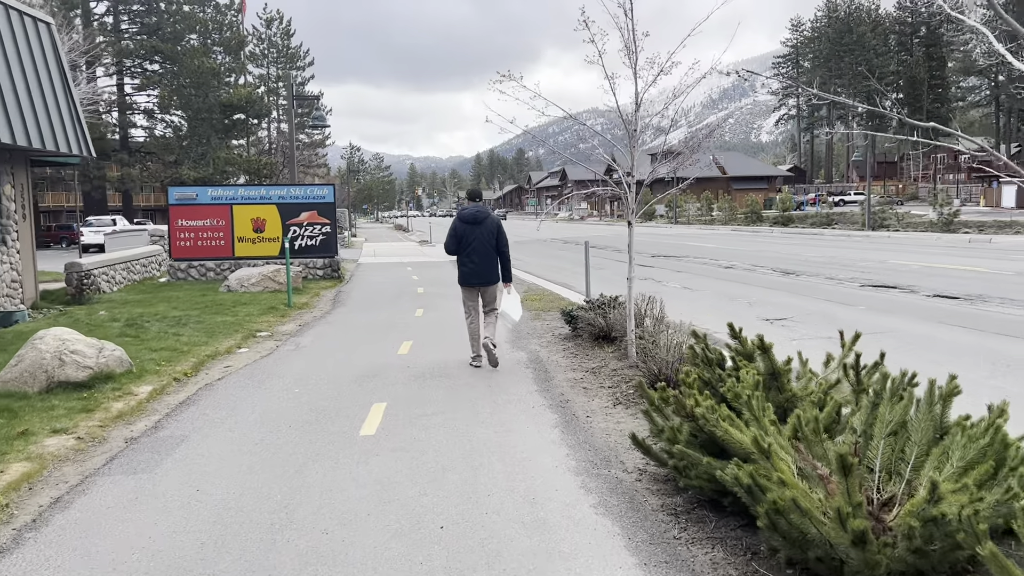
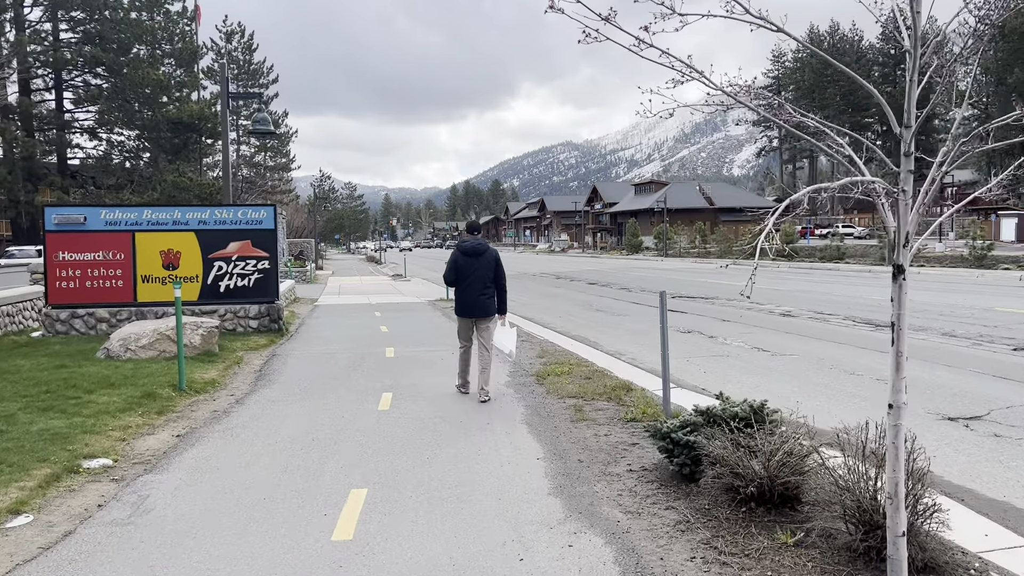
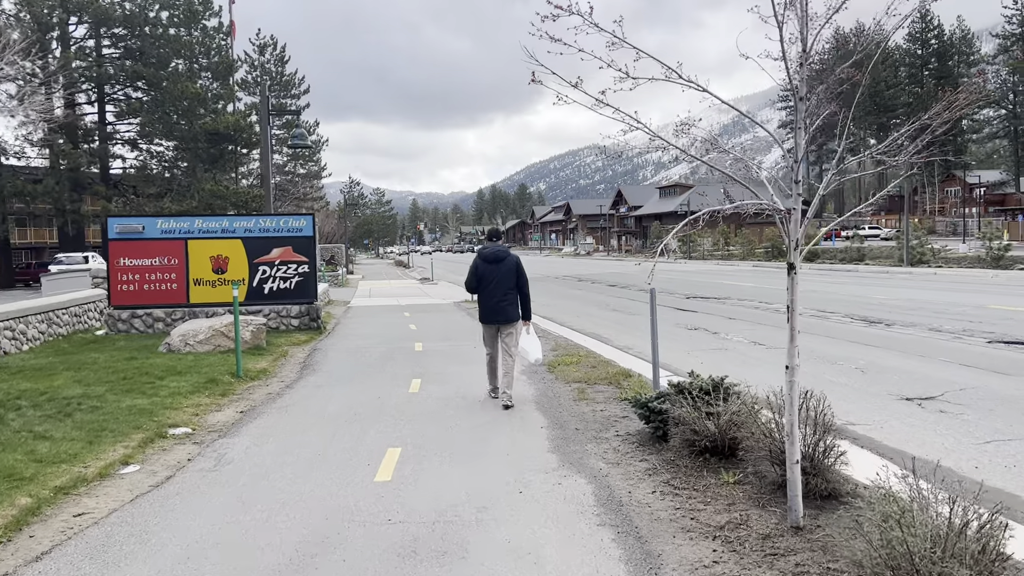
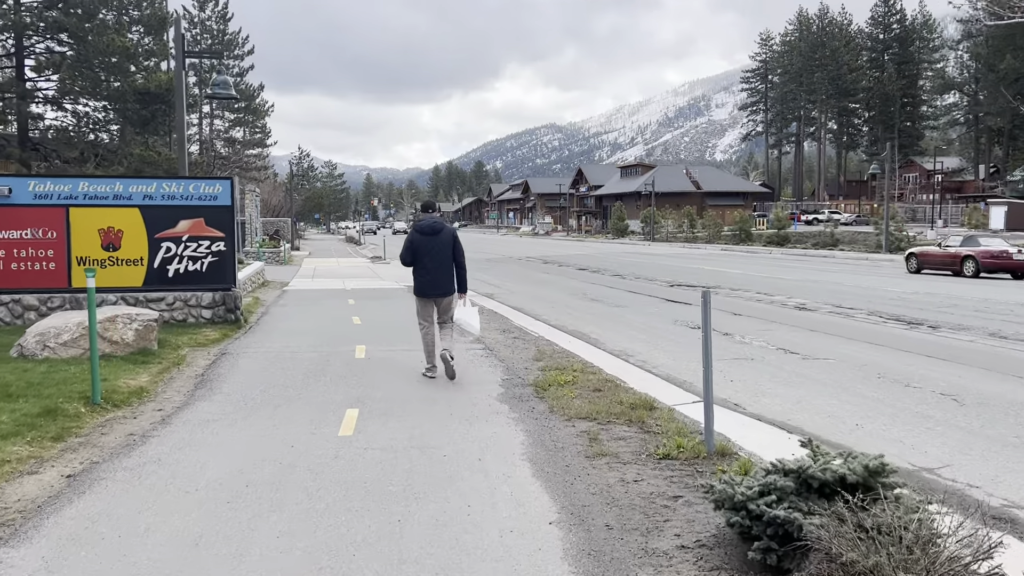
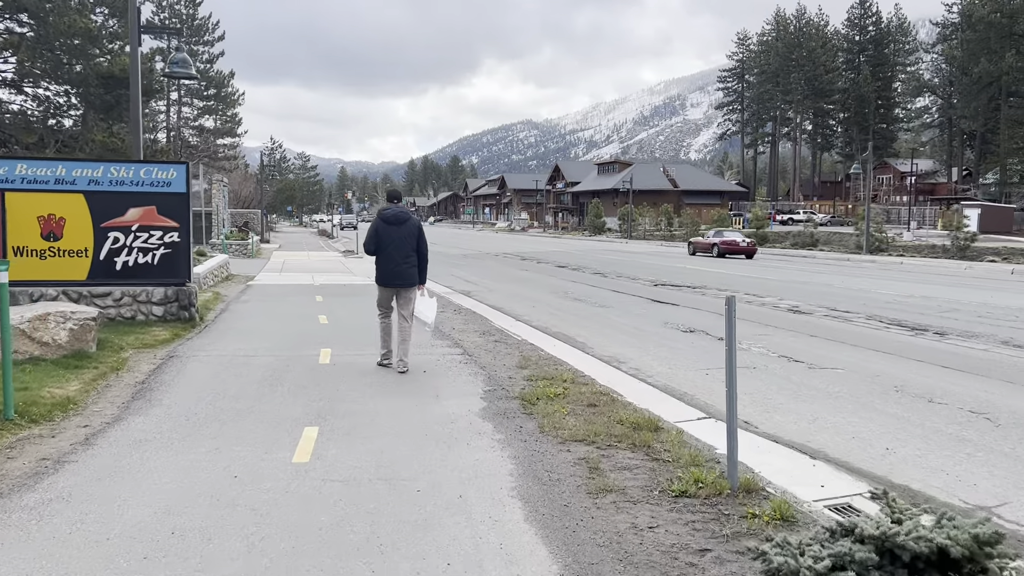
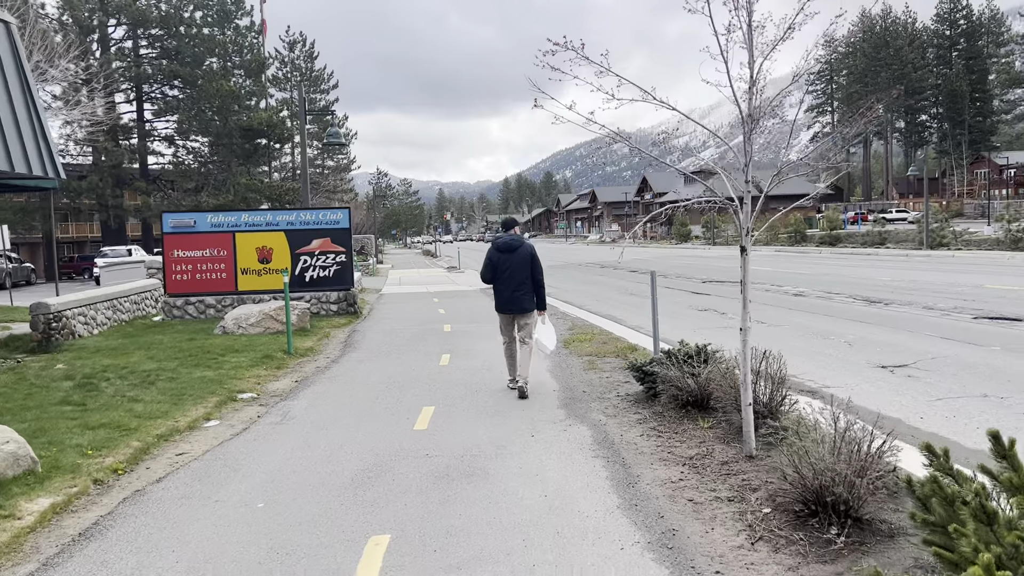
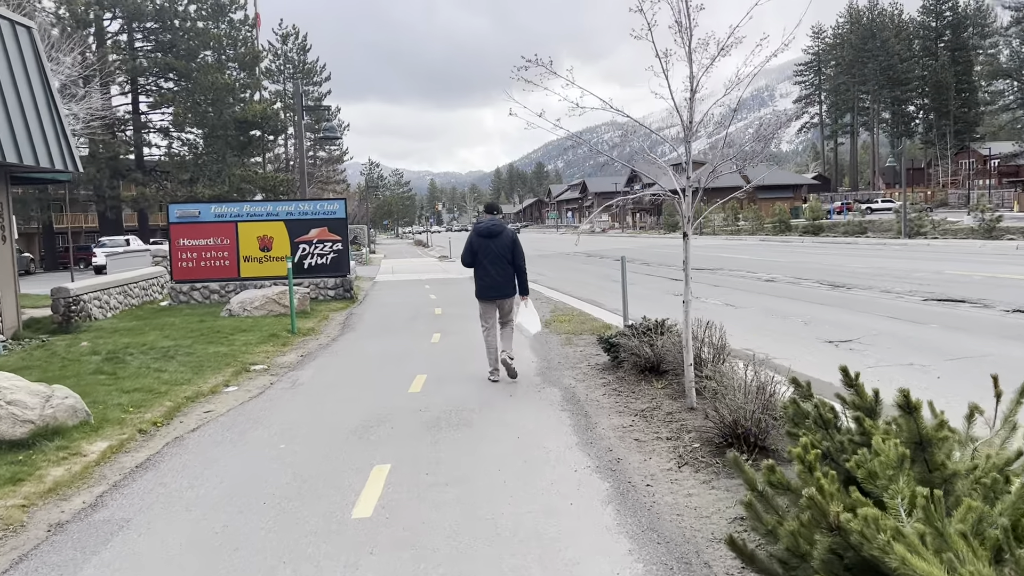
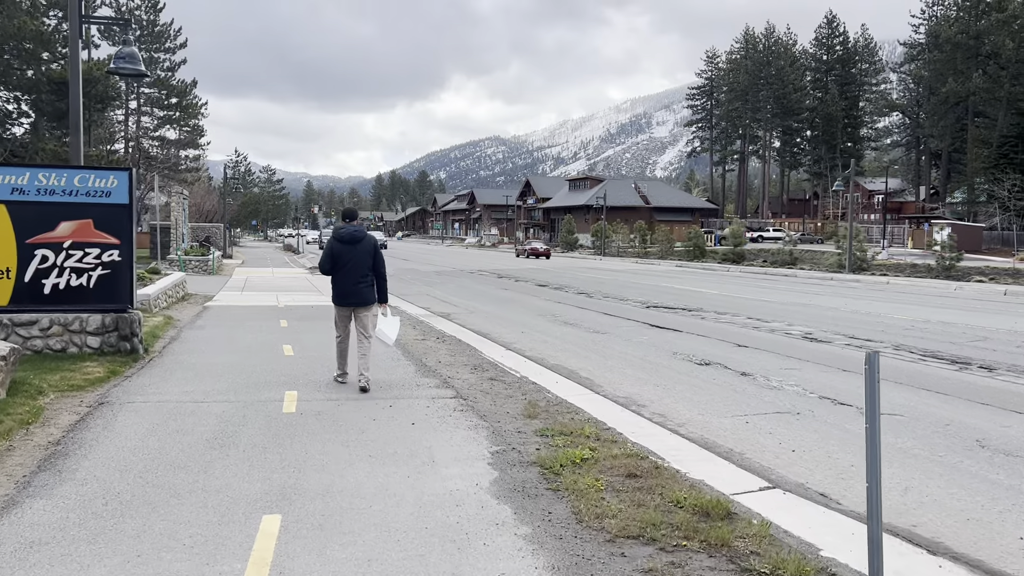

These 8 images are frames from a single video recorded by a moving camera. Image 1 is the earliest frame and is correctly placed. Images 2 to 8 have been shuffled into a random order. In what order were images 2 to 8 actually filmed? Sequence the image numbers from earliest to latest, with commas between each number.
7, 6, 3, 2, 4, 5, 8
